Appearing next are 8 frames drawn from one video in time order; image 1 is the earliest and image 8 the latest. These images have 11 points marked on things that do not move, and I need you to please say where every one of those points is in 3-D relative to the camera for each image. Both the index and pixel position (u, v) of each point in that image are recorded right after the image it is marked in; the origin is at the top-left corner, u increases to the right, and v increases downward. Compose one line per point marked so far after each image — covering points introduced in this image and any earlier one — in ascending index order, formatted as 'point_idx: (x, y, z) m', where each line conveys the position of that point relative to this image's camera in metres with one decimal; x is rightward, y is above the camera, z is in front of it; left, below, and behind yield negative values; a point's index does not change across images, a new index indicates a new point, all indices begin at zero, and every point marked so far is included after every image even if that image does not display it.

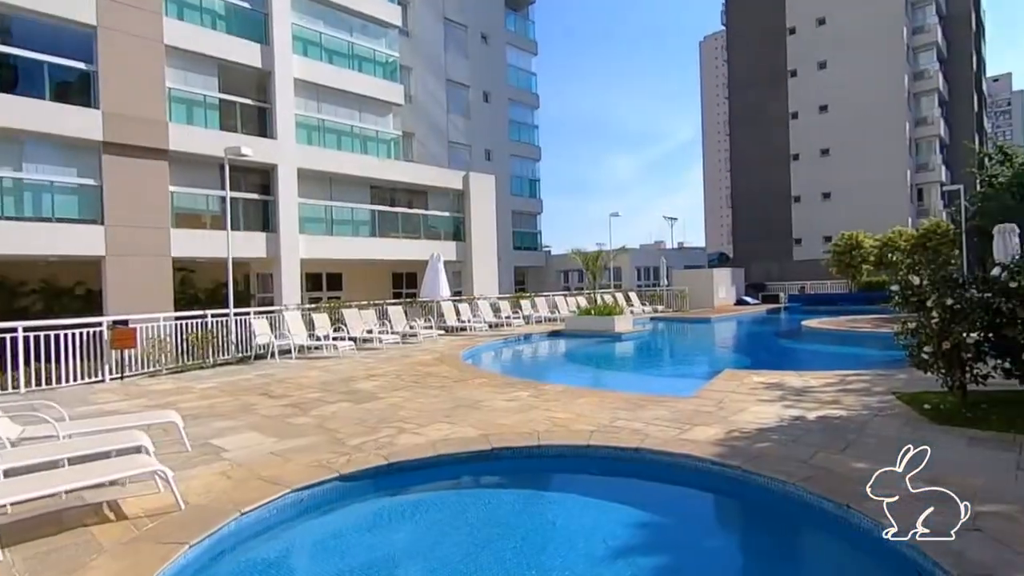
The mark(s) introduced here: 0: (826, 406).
0: (+3.2, -1.2, +5.7) m
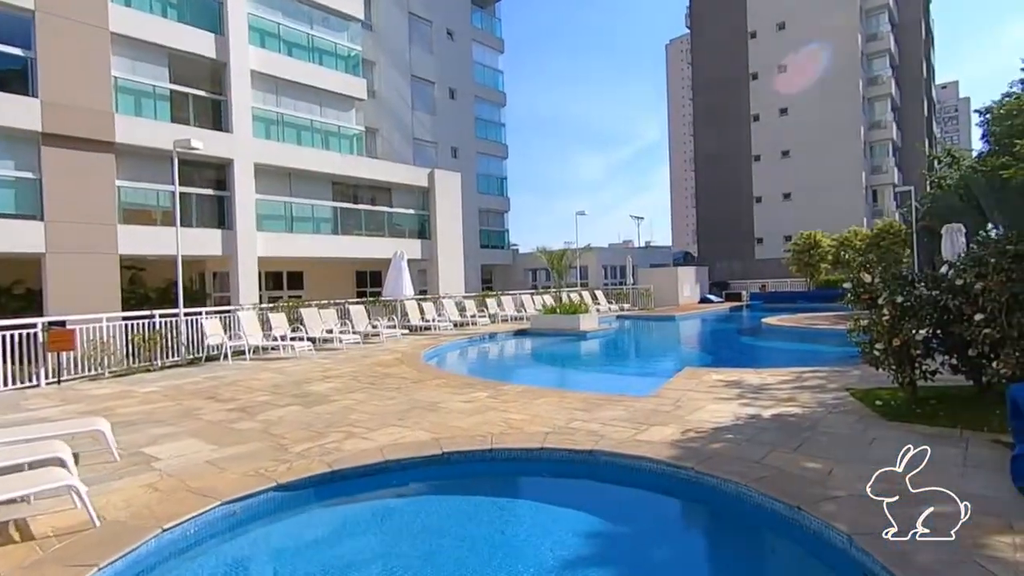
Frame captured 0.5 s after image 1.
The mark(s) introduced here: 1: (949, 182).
0: (+2.8, -1.2, +5.7) m
1: (+15.7, +3.8, +19.8) m
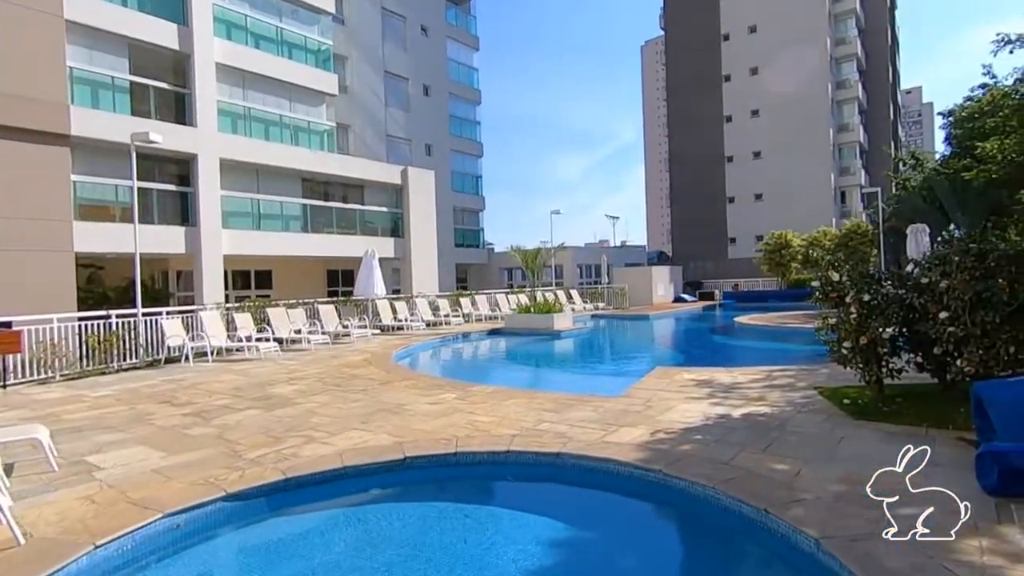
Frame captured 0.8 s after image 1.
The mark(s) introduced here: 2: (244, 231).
0: (+2.5, -1.2, +5.7) m
1: (+14.8, +3.8, +20.3) m
2: (-7.9, +1.7, +16.3) m
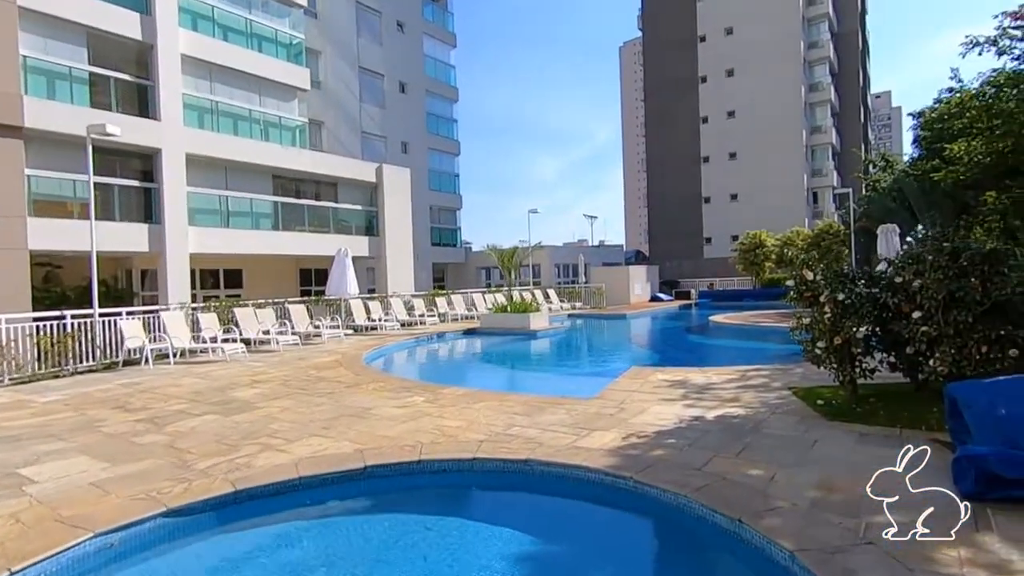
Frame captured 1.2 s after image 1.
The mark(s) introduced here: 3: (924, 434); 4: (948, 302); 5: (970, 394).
0: (+2.2, -1.2, +5.6) m
1: (+13.9, +3.8, +20.6) m
2: (-8.6, +1.7, +15.8) m
3: (+3.2, -1.1, +4.3) m
4: (+3.6, -0.1, +4.6) m
5: (+2.7, -0.6, +3.3) m
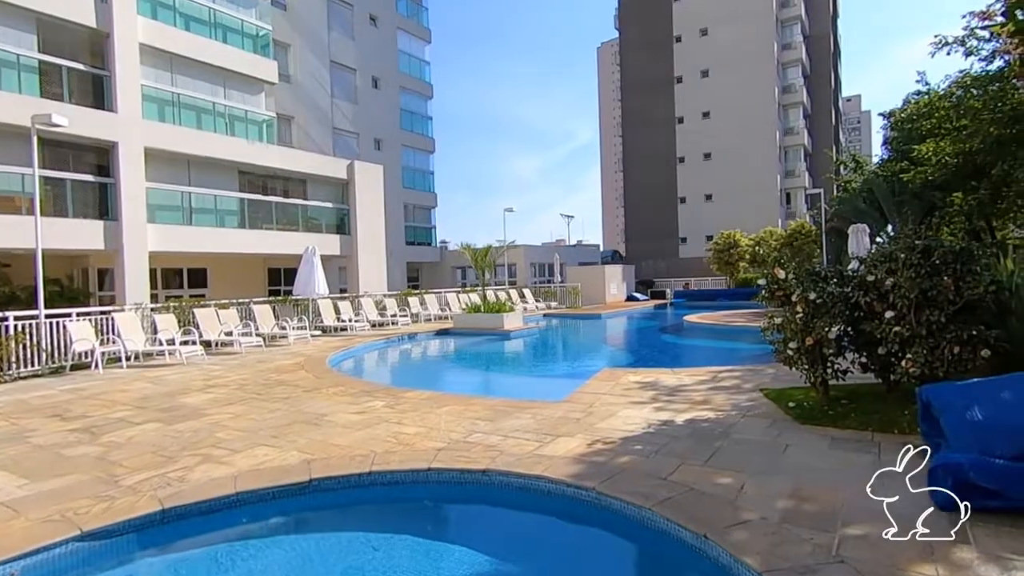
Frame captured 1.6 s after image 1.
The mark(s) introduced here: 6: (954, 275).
0: (+1.8, -1.2, +5.4) m
1: (+13.0, +3.9, +20.9) m
2: (-9.4, +1.7, +15.2) m
3: (+2.9, -1.1, +4.1) m
4: (+3.3, -0.1, +4.5) m
5: (+2.5, -0.6, +3.1) m
6: (+3.5, +0.1, +4.4) m
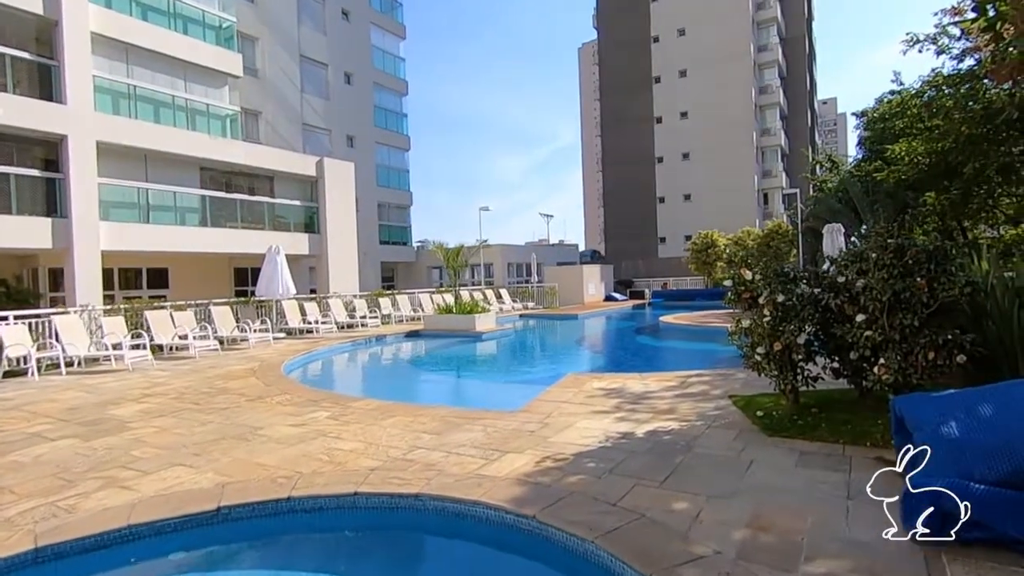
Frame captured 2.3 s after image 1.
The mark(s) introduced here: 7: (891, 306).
0: (+1.4, -1.2, +5.1) m
1: (+12.0, +3.9, +20.9) m
2: (-10.1, +1.7, +14.5) m
3: (+2.5, -1.1, +3.8) m
4: (+2.9, -0.1, +4.2) m
5: (+2.1, -0.6, +2.8) m
6: (+3.1, +0.1, +4.1) m
7: (+2.9, -0.1, +4.2) m
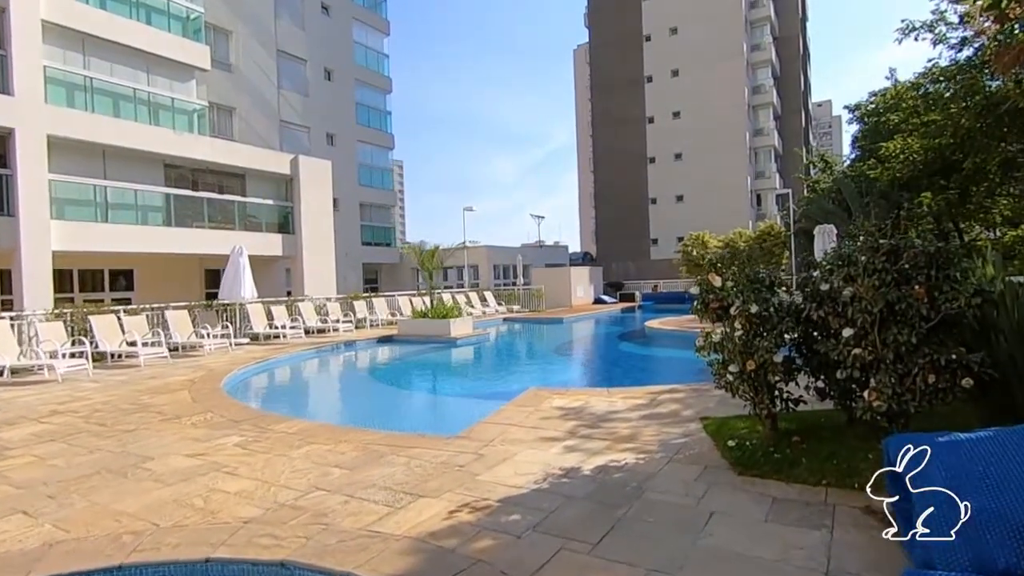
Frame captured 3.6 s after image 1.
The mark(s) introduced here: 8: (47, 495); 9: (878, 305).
0: (+0.8, -1.2, +4.4) m
1: (+11.4, +3.7, +20.3) m
2: (-10.7, +1.6, +13.8) m
3: (+1.9, -1.2, +3.1) m
4: (+2.4, -0.2, +3.5) m
5: (+1.6, -0.7, +2.1) m
6: (+2.6, 0.0, +3.4) m
7: (+2.4, -0.2, +3.5) m
8: (-3.1, -1.4, +3.7) m
9: (+2.3, -0.1, +3.5) m
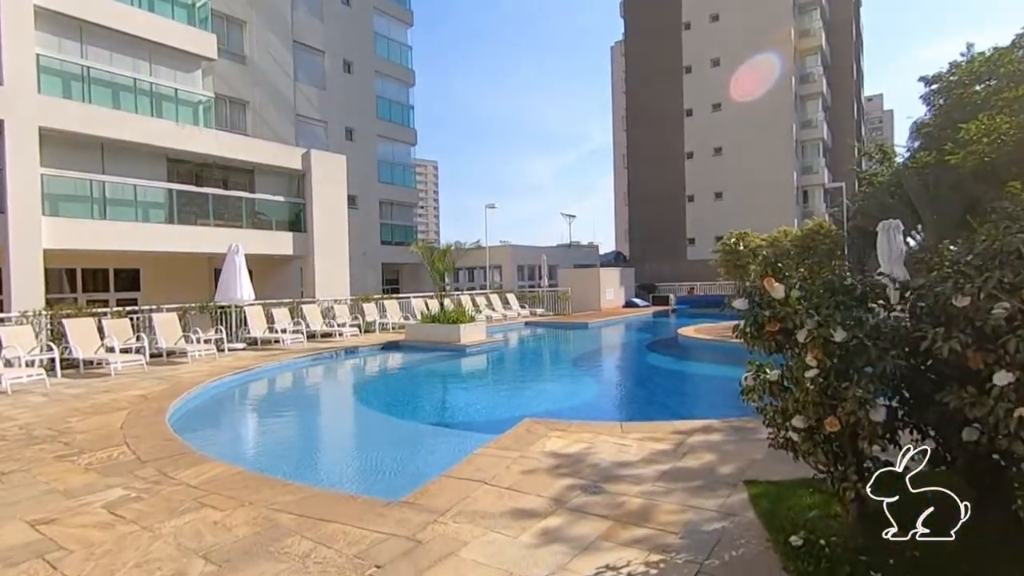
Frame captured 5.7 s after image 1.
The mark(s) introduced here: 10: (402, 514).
0: (+0.6, -1.3, +3.0) m
1: (+12.2, +3.6, +18.2) m
2: (-10.3, +1.6, +13.1) m
3: (+1.6, -1.3, +1.7) m
4: (+2.1, -0.2, +2.0) m
5: (+1.2, -0.8, +0.7) m
6: (+2.3, 0.0, +1.9) m
7: (+2.1, -0.3, +2.0) m
8: (-3.4, -1.4, +2.6) m
9: (+2.0, -0.2, +2.0) m
10: (-0.6, -1.3, +3.3) m
